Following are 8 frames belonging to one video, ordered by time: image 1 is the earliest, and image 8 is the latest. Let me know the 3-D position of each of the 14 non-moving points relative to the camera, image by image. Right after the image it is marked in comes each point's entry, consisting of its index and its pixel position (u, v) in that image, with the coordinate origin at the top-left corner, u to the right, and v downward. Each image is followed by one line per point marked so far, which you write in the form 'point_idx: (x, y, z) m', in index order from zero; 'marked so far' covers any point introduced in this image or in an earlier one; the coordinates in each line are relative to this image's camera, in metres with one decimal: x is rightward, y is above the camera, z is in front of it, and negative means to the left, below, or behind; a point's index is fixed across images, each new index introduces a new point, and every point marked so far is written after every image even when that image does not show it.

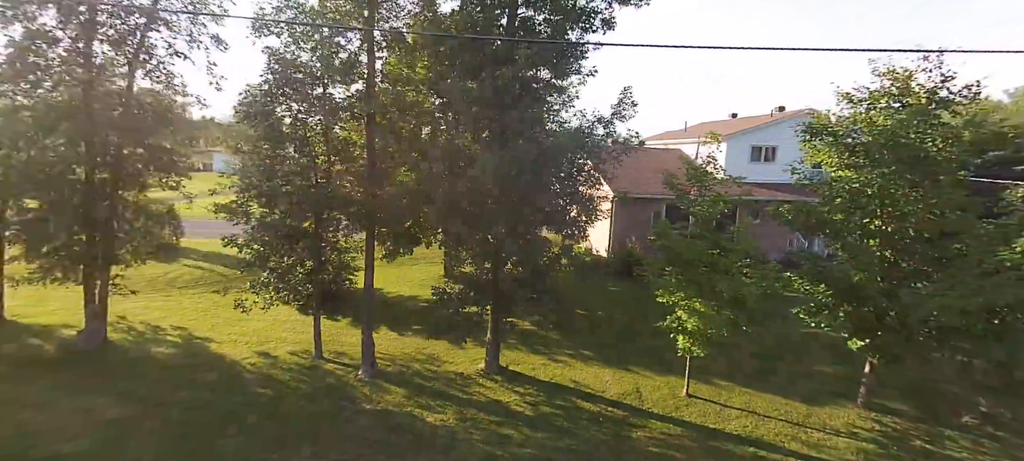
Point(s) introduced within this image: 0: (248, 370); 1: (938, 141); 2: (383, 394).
0: (-4.9, -2.6, +9.1) m
1: (+6.3, +1.4, +7.2) m
2: (-2.2, -2.9, +8.6) m
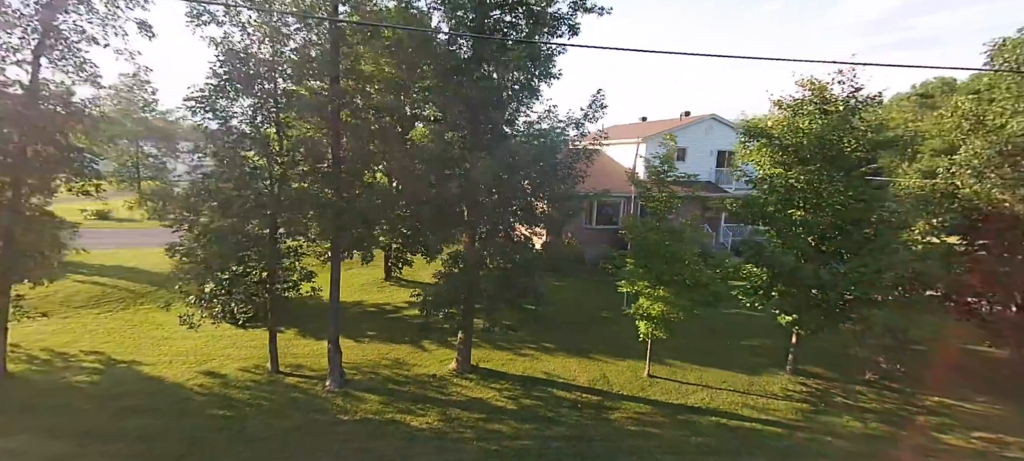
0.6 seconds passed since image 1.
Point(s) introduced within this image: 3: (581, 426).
0: (-5.3, -2.7, +8.2) m
1: (+6.0, +1.6, +8.6) m
2: (-2.6, -2.9, +8.3) m
3: (+1.1, -3.2, +7.9) m
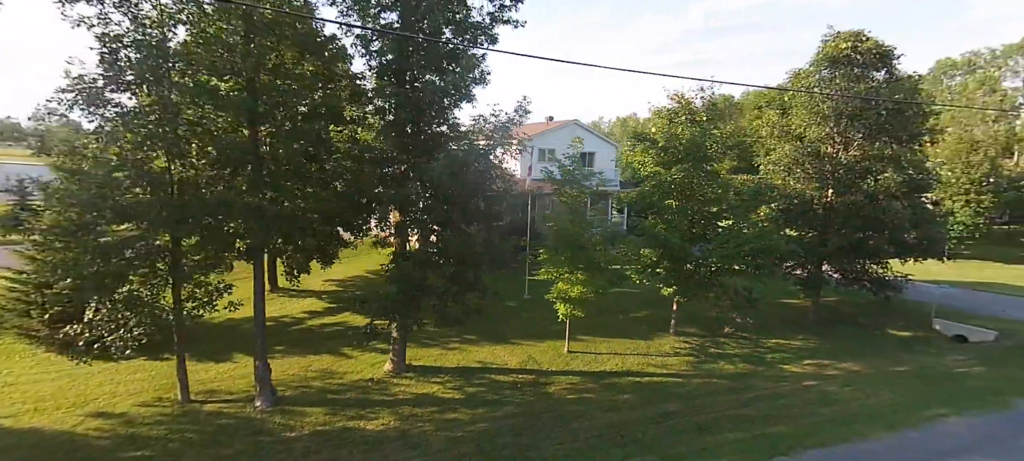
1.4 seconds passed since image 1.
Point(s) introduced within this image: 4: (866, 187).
0: (-6.0, -2.9, +7.0) m
1: (+4.4, +1.9, +10.7) m
2: (-3.4, -3.0, +7.8) m
3: (+0.3, -3.0, +8.6) m
4: (+8.4, +1.0, +11.3) m
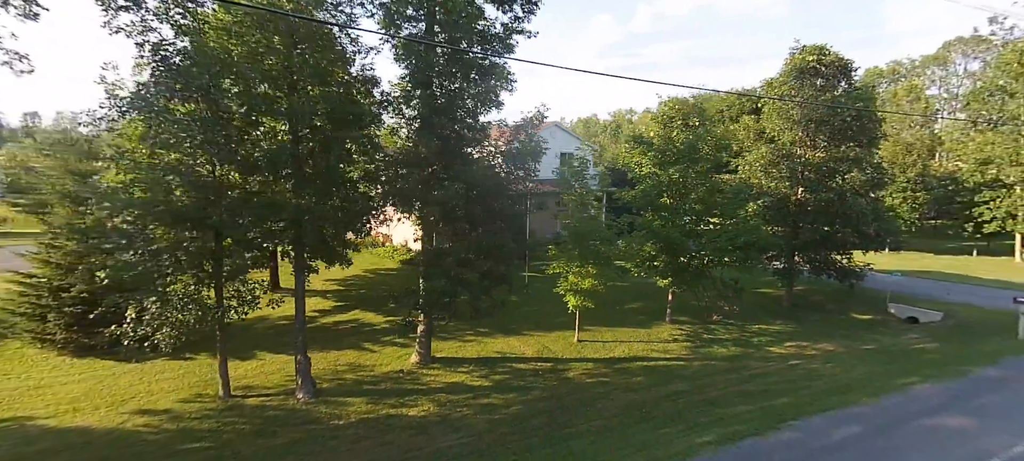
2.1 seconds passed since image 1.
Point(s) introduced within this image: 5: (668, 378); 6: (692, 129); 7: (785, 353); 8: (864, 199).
0: (-5.3, -2.9, +7.1) m
1: (+4.6, +2.0, +11.8) m
2: (-2.8, -3.0, +8.2) m
3: (+0.8, -3.0, +9.3) m
4: (+8.5, +1.2, +12.7) m
5: (+3.1, -3.0, +9.8) m
6: (+4.4, +2.5, +11.8) m
7: (+6.2, -2.8, +11.0) m
8: (+9.4, +0.8, +12.8) m
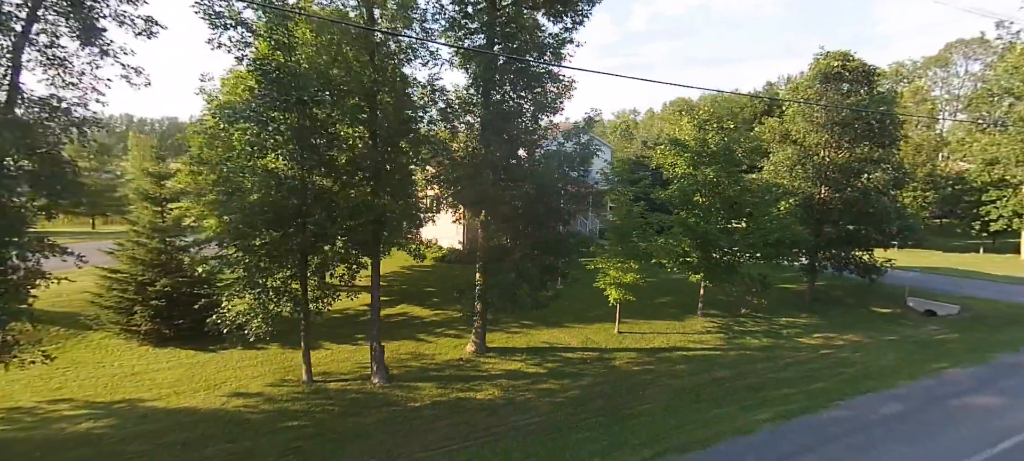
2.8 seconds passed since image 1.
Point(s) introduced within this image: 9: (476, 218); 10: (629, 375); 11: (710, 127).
0: (-4.2, -2.9, +7.8) m
1: (+5.7, +2.1, +12.5) m
2: (-1.7, -2.9, +8.9) m
3: (+1.8, -2.9, +10.0) m
4: (+9.6, +1.2, +13.3) m
5: (+4.2, -2.9, +10.5) m
6: (+5.4, +2.5, +12.5) m
7: (+7.3, -2.7, +11.7) m
8: (+10.4, +0.9, +13.5) m
9: (-0.7, +0.3, +9.8) m
10: (+2.4, -3.0, +10.0) m
11: (+5.1, +2.6, +12.5) m
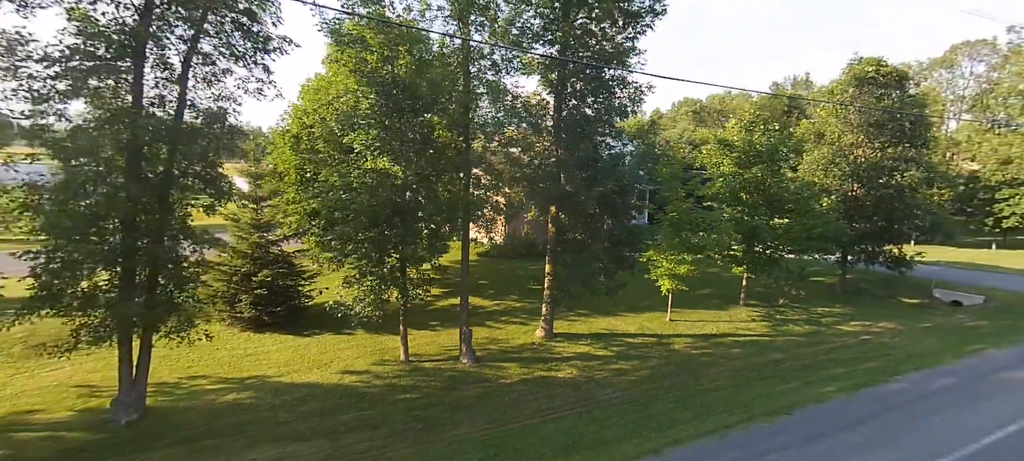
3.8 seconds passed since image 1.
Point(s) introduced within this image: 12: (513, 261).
0: (-2.7, -2.8, +8.7) m
1: (+7.3, +2.2, +13.3) m
2: (-0.2, -2.8, +9.8) m
3: (+3.4, -2.8, +10.9) m
4: (+11.2, +1.4, +14.2) m
5: (+5.8, -2.8, +11.4) m
6: (+7.0, +2.7, +13.3) m
7: (+8.9, -2.6, +12.6) m
8: (+12.0, +1.0, +14.4) m
9: (+0.8, +0.4, +10.7) m
10: (+4.0, -2.8, +10.9) m
11: (+6.7, +2.8, +13.4) m
12: (0.0, -1.2, +18.9) m
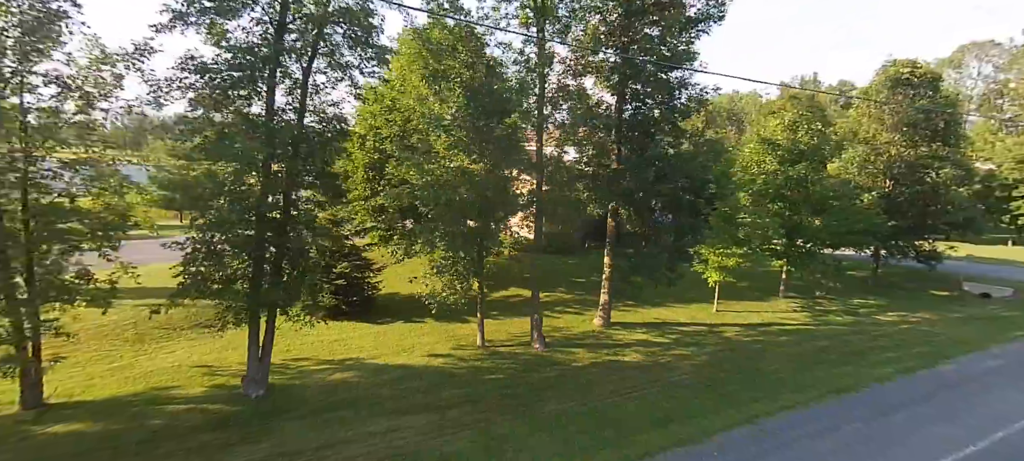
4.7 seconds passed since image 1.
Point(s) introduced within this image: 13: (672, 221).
0: (-1.2, -2.7, +9.4) m
1: (+8.8, +2.4, +14.0) m
2: (+1.3, -2.7, +10.5) m
3: (+4.9, -2.7, +11.5) m
4: (+12.7, +1.5, +14.9) m
5: (+7.3, -2.6, +12.0) m
6: (+8.5, +2.8, +14.0) m
7: (+10.4, -2.4, +13.2) m
8: (+13.5, +1.2, +15.0) m
9: (+2.3, +0.5, +11.4) m
10: (+5.5, -2.7, +11.5) m
11: (+8.2, +2.9, +14.0) m
12: (+1.6, -1.0, +19.6) m
13: (+3.8, +0.2, +11.7) m
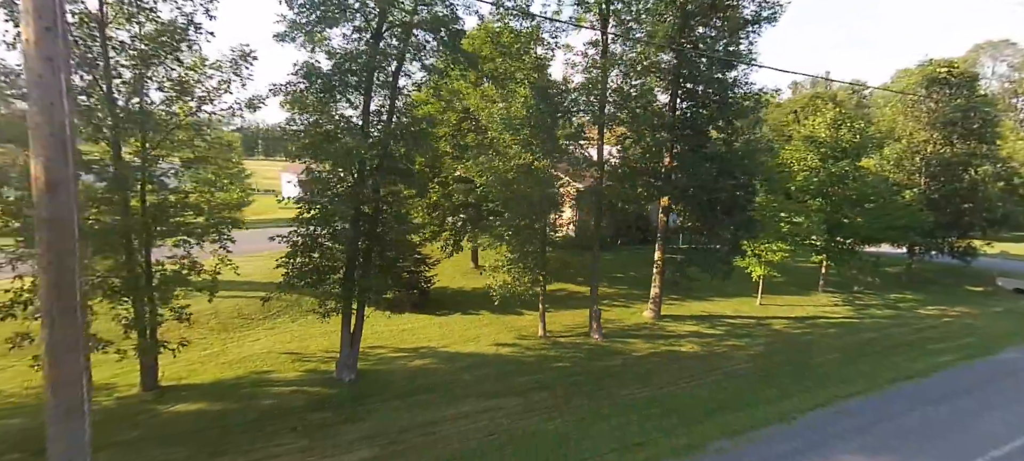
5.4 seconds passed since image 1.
0: (+0.2, -2.5, +9.8) m
1: (+10.2, +2.5, +14.3) m
2: (+2.7, -2.6, +10.9) m
3: (+6.3, -2.6, +11.9) m
4: (+14.1, +1.6, +15.1) m
5: (+8.7, -2.5, +12.4) m
6: (+9.9, +2.9, +14.3) m
7: (+11.7, -2.3, +13.5) m
8: (+14.9, +1.3, +15.3) m
9: (+3.7, +0.6, +11.8) m
10: (+6.8, -2.6, +11.9) m
11: (+9.6, +3.0, +14.4) m
12: (+3.0, -0.9, +20.0) m
13: (+5.1, +0.3, +12.0) m
